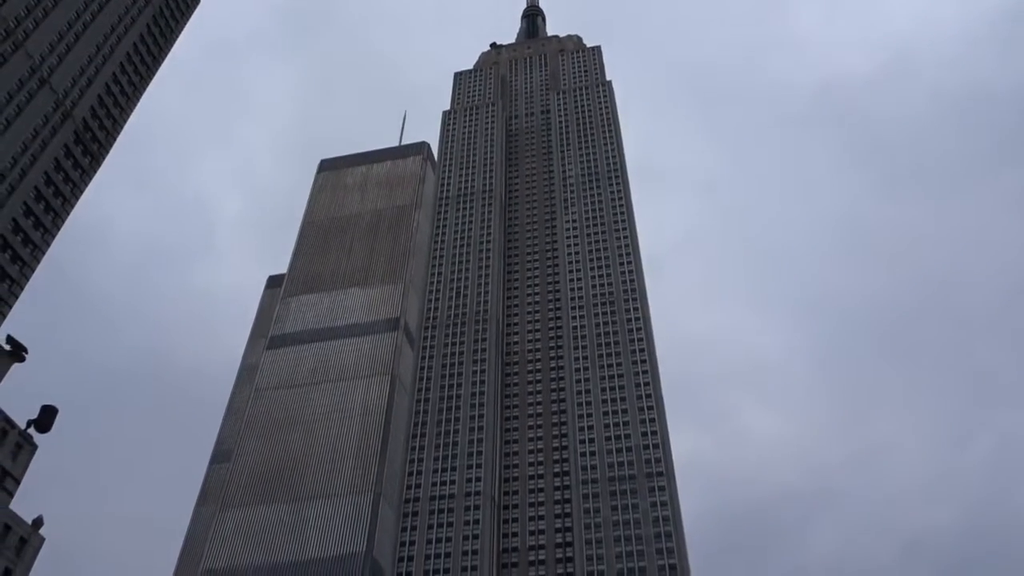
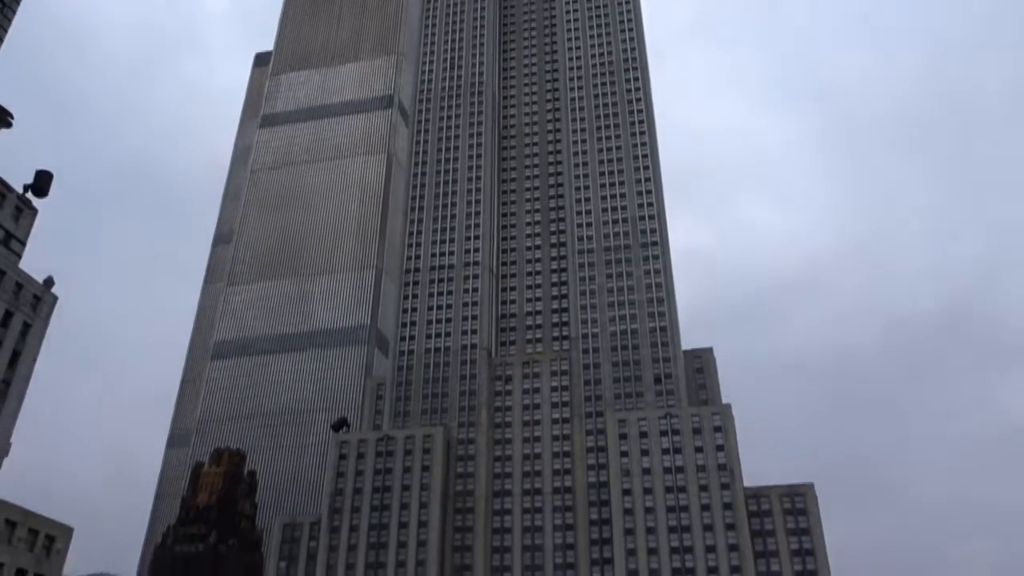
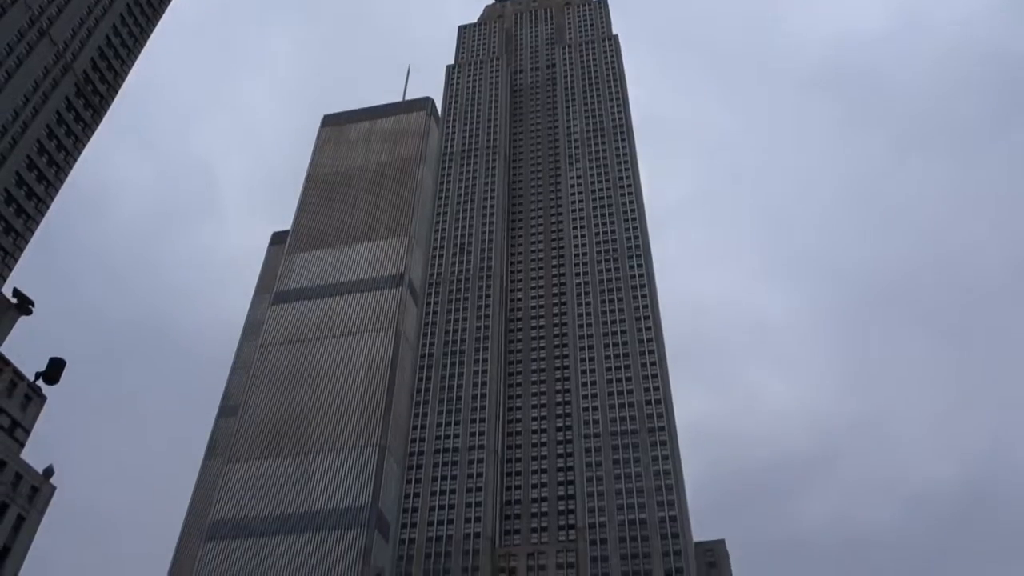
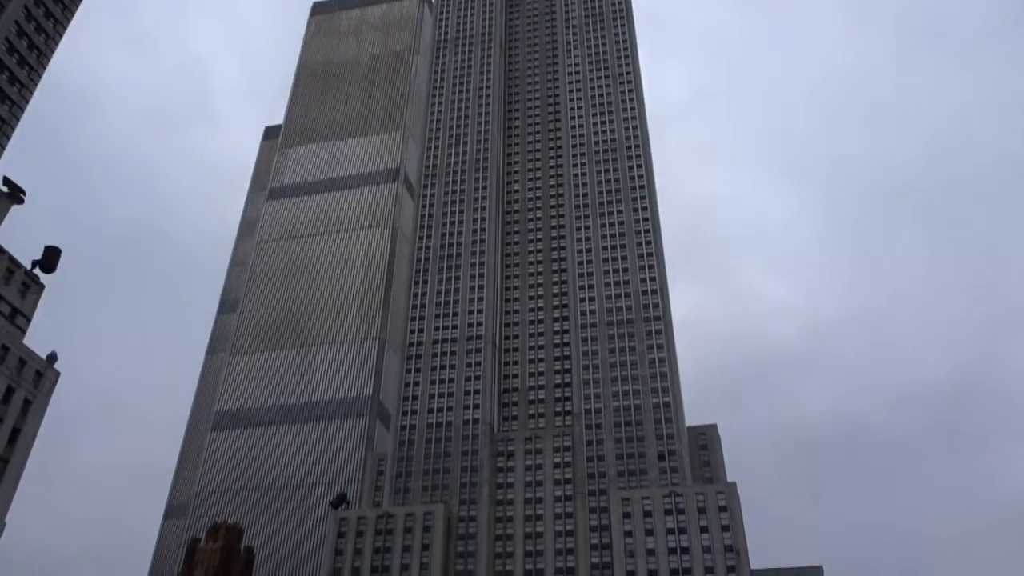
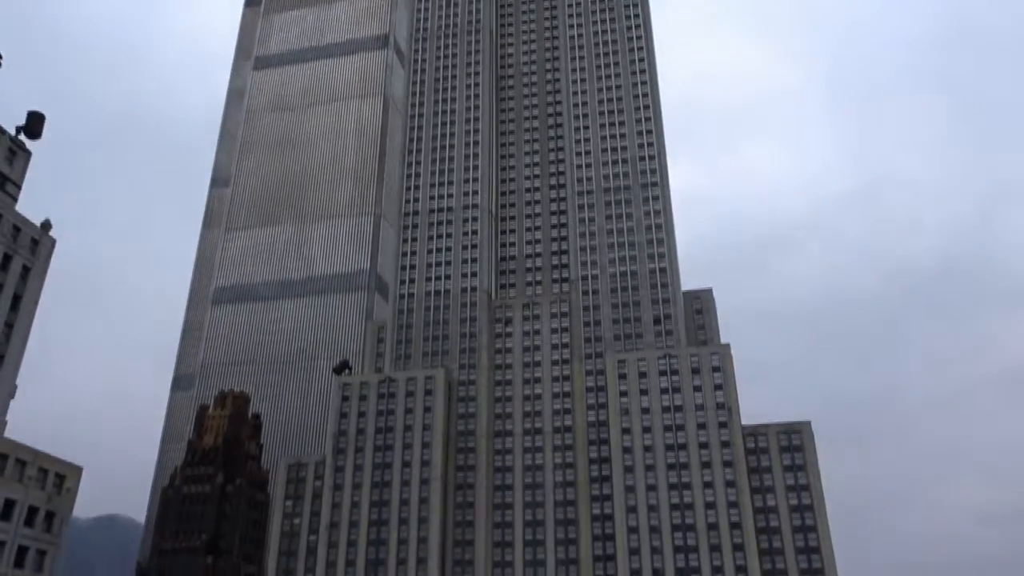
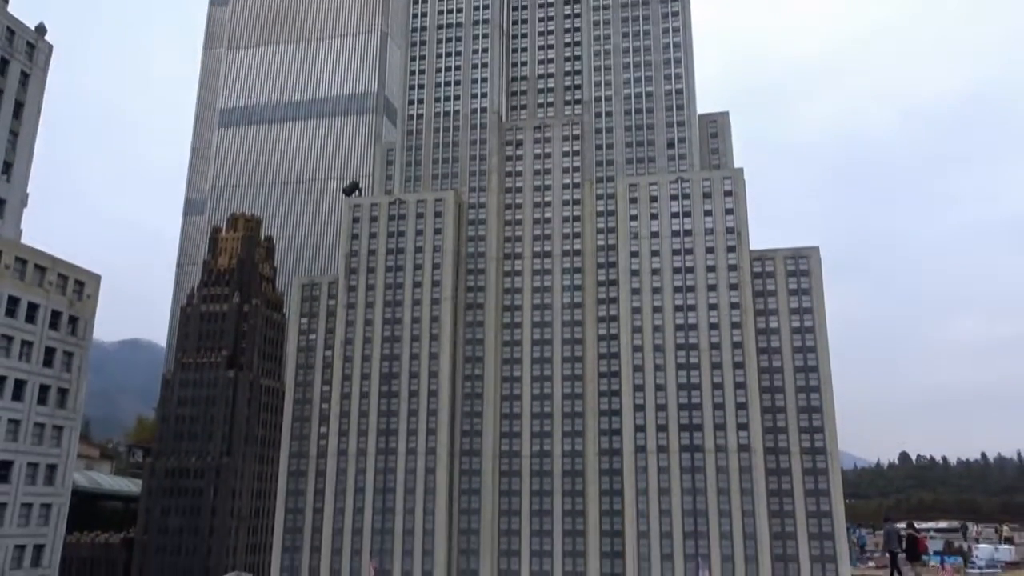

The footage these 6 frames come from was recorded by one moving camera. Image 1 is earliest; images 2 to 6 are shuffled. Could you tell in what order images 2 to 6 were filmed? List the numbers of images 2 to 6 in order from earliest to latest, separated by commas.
3, 4, 2, 5, 6
